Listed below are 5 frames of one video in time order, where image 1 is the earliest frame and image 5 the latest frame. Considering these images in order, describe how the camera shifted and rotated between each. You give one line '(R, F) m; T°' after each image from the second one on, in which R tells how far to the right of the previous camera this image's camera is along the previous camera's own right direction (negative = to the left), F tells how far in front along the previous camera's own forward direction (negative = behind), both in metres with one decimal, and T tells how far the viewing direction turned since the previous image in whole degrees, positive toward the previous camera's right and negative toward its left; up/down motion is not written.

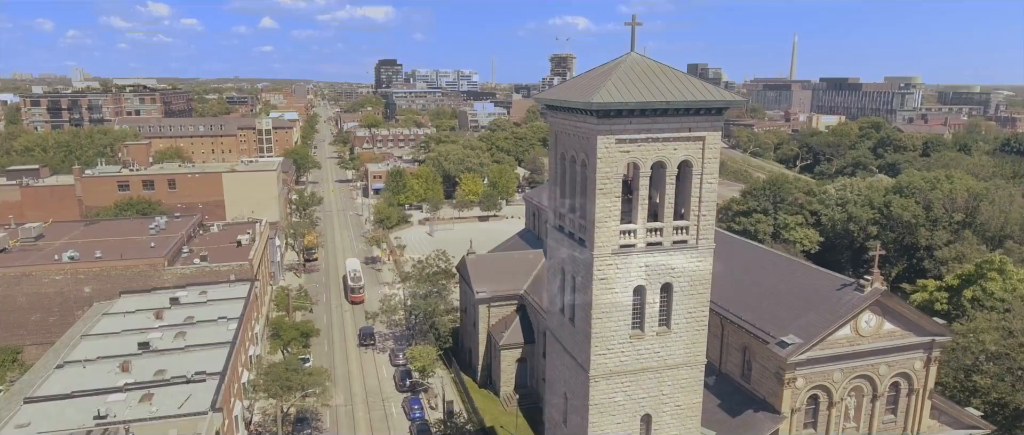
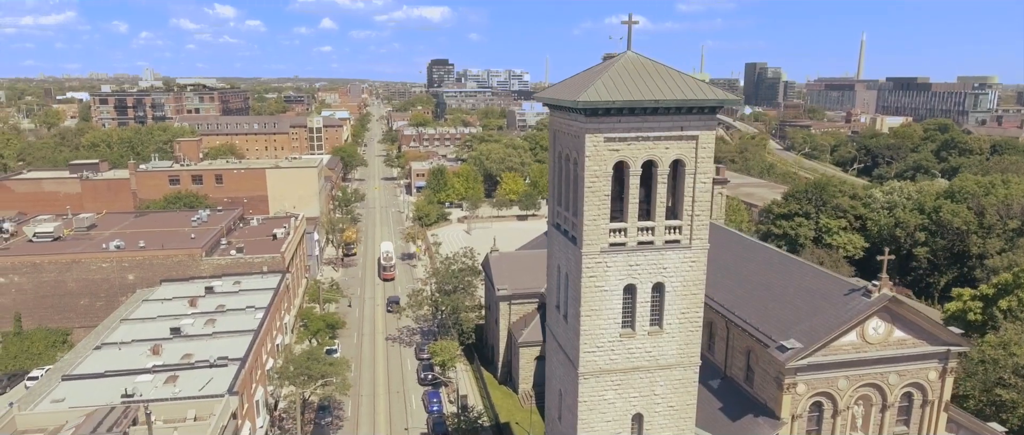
(+1.7, -0.2) m; -5°
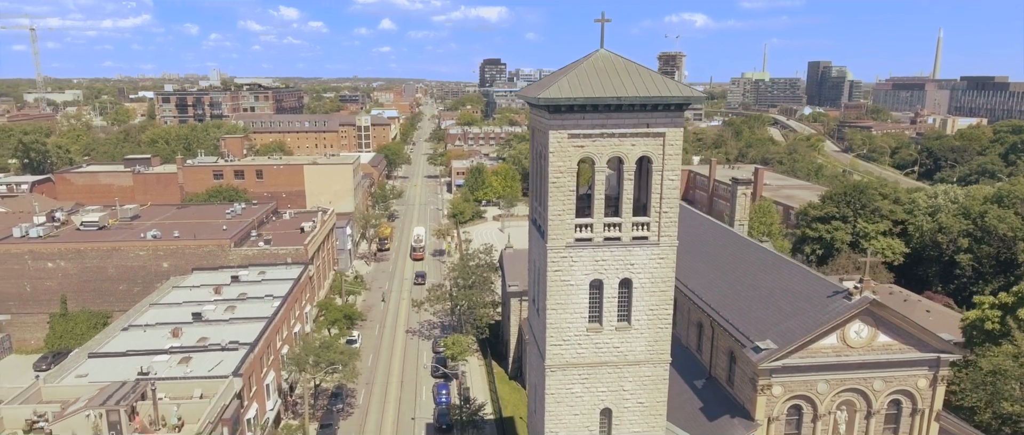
(+2.4, -0.3) m; -5°
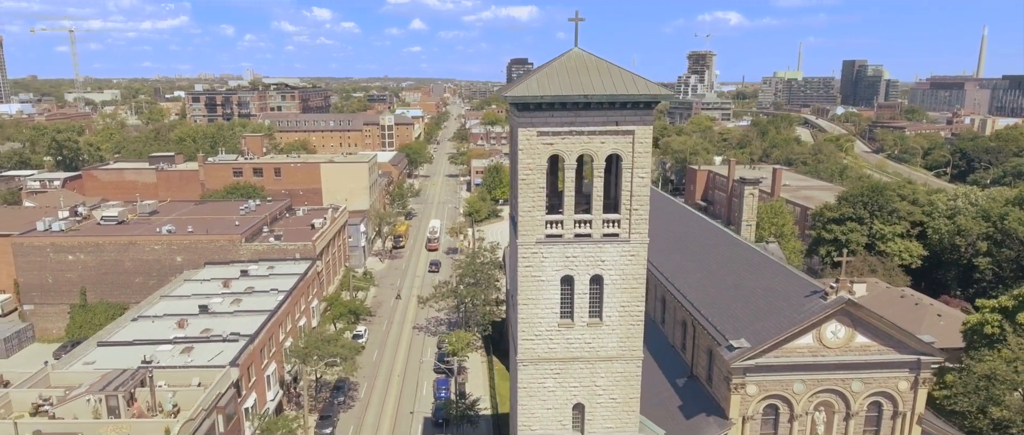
(+1.6, -0.3) m; -2°
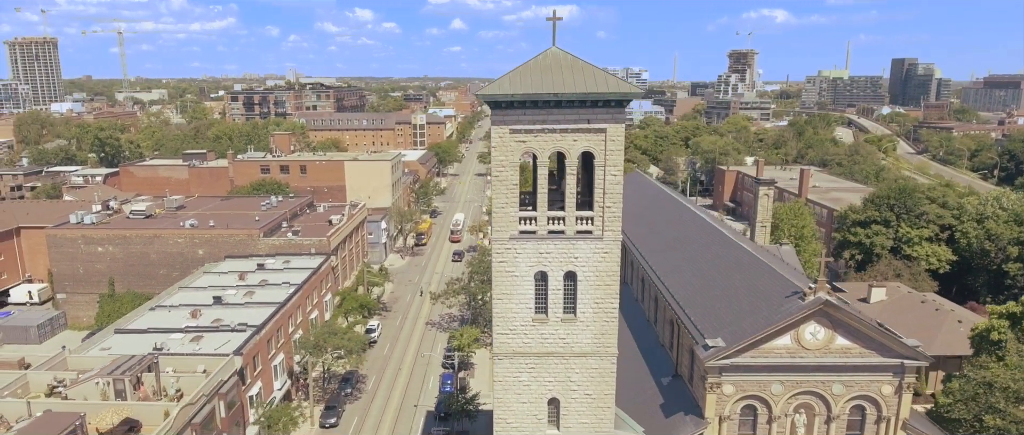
(+1.8, -0.3) m; -3°
